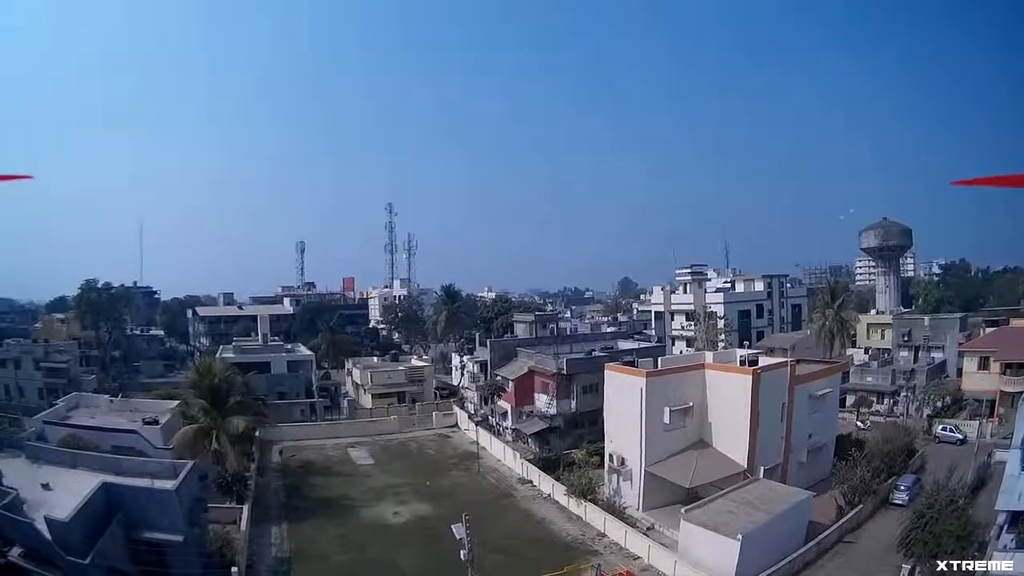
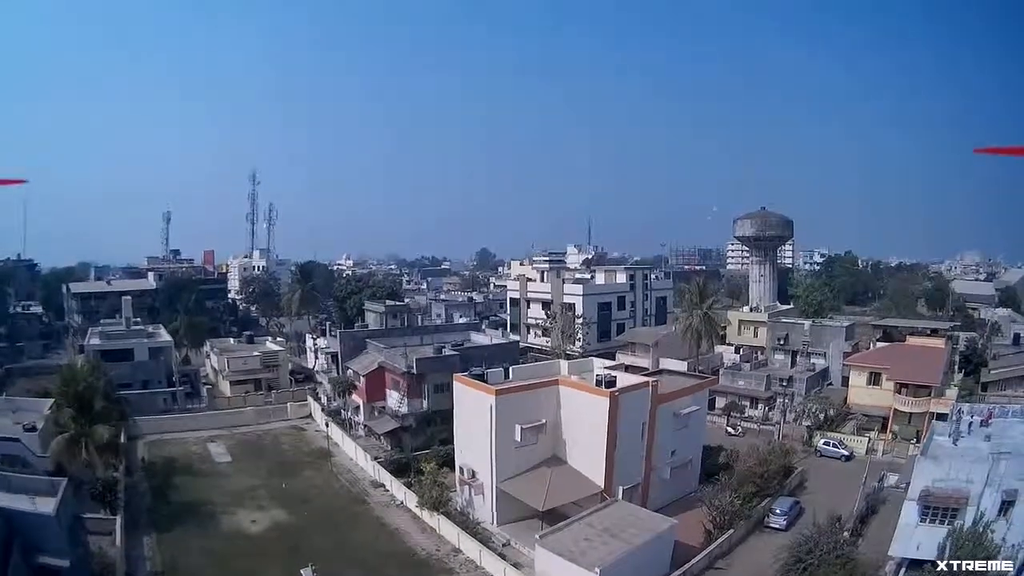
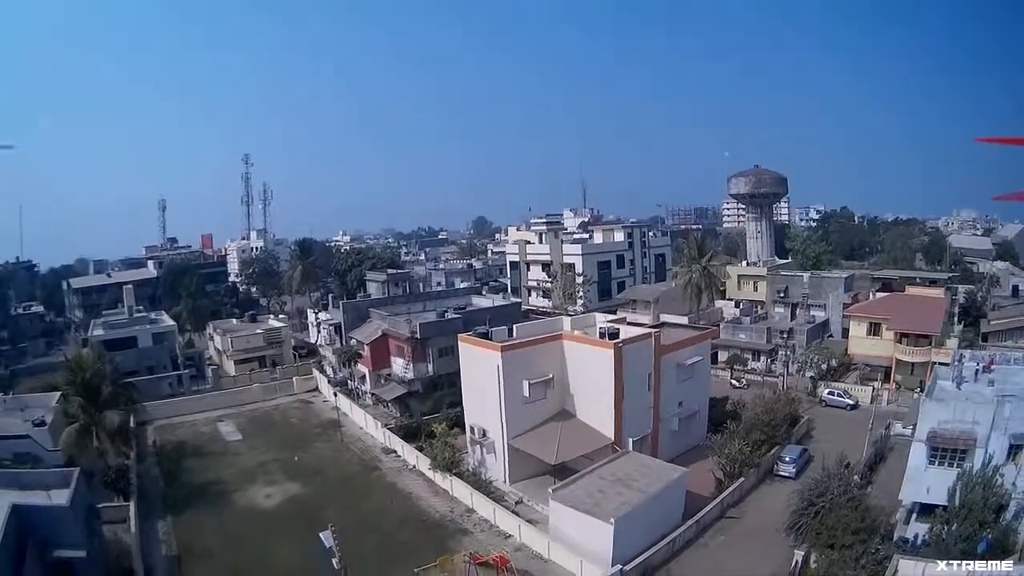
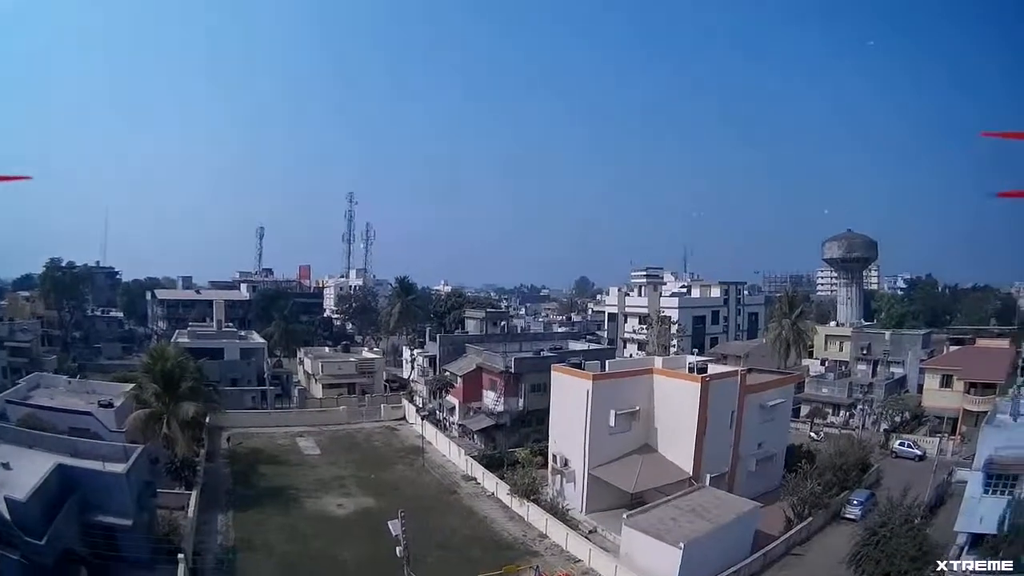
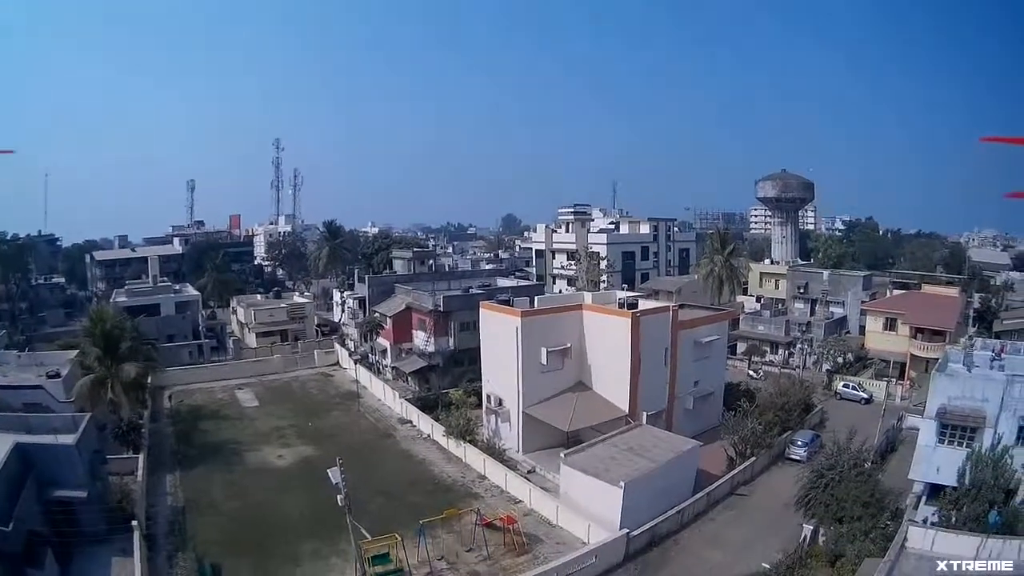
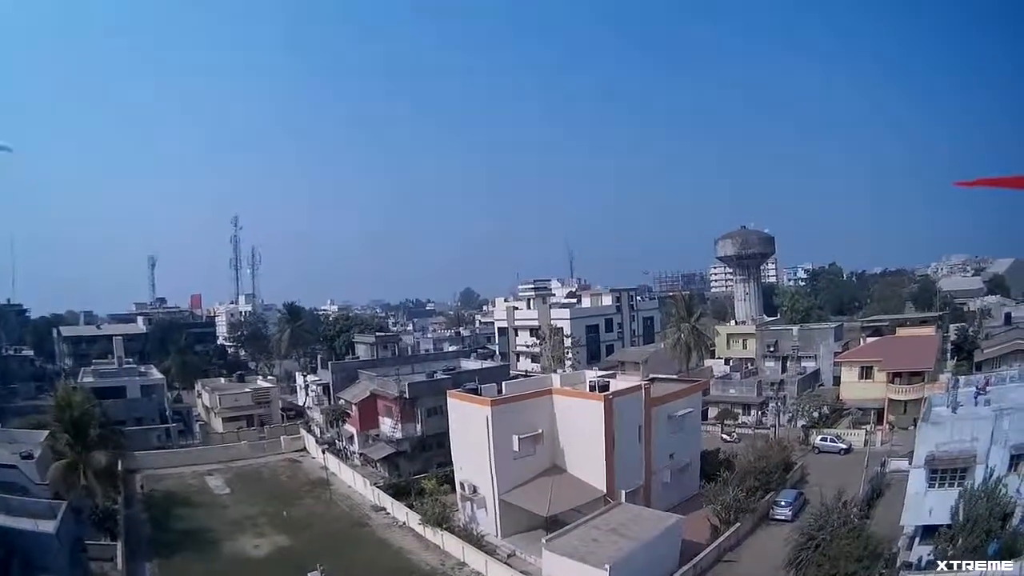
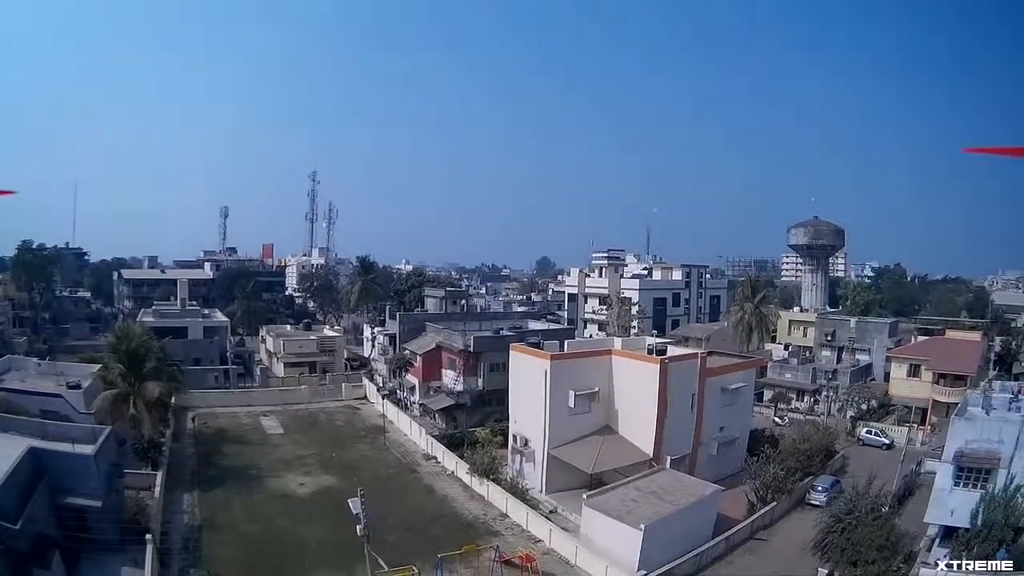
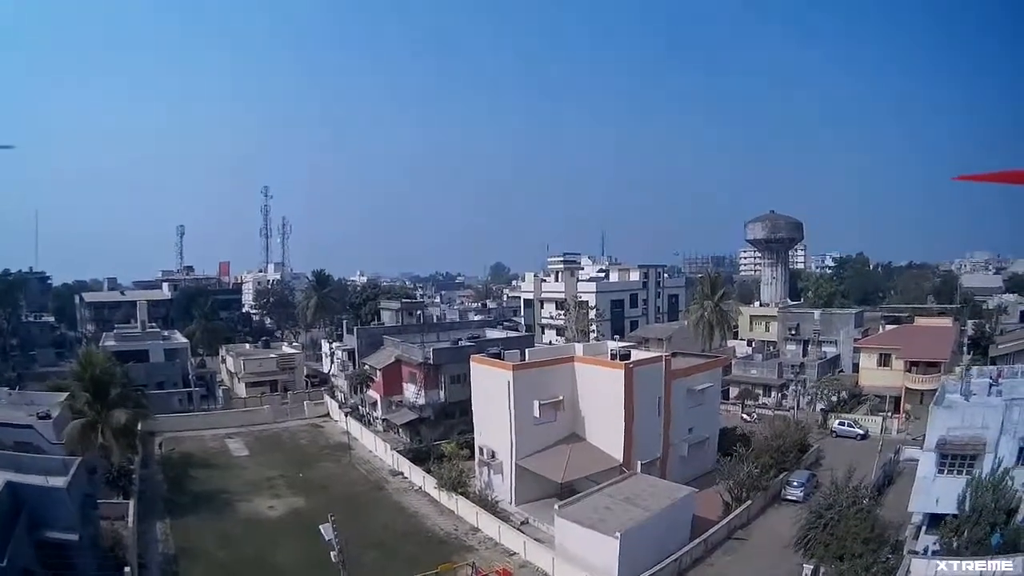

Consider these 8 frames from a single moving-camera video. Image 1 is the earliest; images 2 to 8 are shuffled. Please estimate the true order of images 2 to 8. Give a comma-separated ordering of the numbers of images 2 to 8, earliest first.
4, 7, 5, 8, 6, 3, 2
